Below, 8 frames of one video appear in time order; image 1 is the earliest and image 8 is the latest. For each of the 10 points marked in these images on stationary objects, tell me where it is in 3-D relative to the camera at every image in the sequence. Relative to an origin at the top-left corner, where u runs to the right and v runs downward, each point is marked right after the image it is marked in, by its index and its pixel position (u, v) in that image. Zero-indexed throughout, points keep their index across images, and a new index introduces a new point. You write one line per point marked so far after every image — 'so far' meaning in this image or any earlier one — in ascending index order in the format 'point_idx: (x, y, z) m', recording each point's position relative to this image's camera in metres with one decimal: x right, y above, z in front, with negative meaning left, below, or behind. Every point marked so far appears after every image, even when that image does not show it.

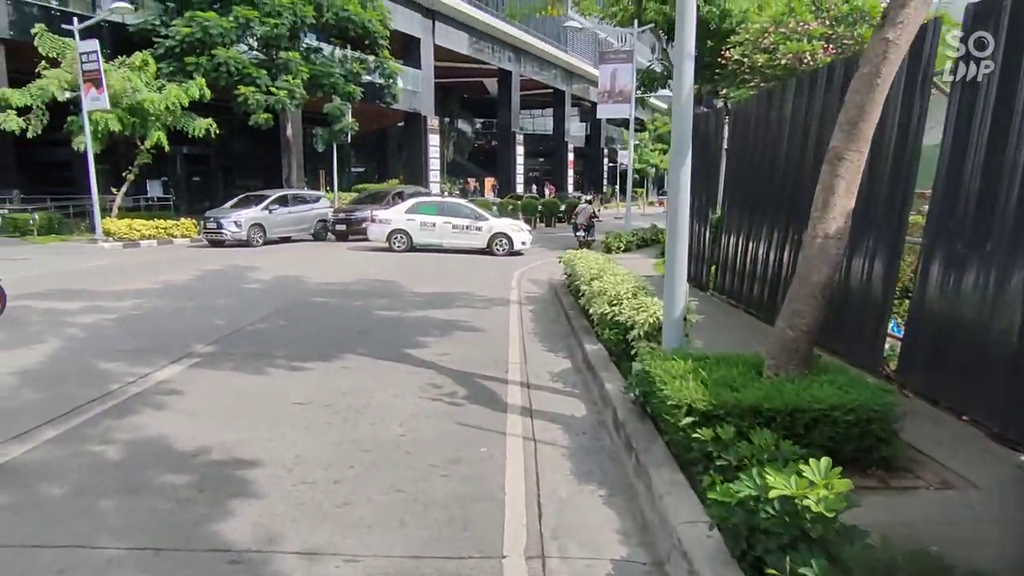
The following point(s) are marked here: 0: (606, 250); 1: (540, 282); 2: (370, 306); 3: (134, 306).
0: (+2.8, +1.1, +19.0) m
1: (+0.6, +0.1, +12.9) m
2: (-2.1, -0.3, +9.7) m
3: (-5.4, -0.3, +9.2) m
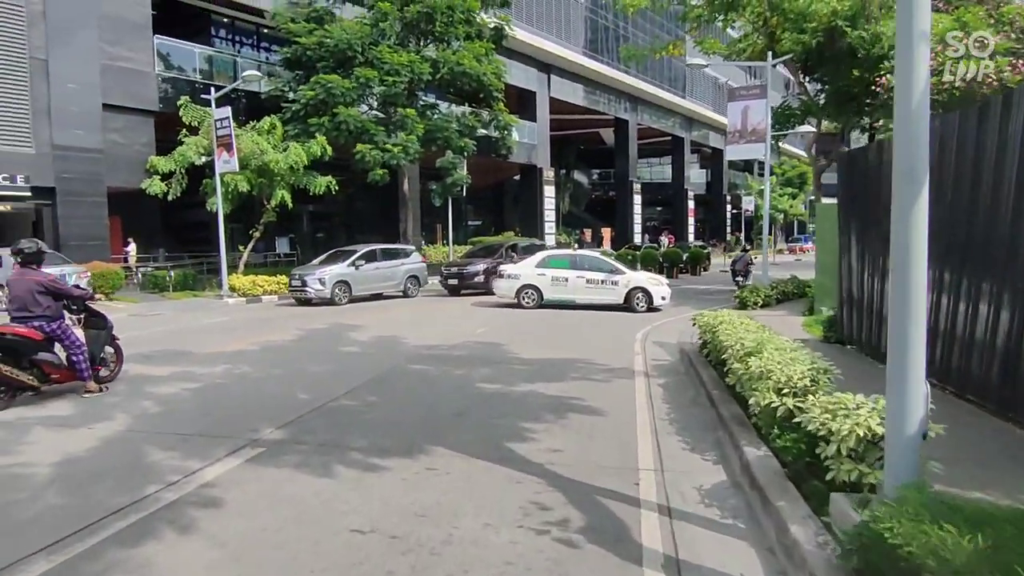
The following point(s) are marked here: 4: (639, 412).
0: (+6.0, -0.5, +16.8) m
1: (+2.7, -1.0, +11.2) m
2: (-0.5, -1.2, +8.4) m
3: (-3.9, -1.1, +8.6) m
4: (+1.3, -1.3, +6.7) m
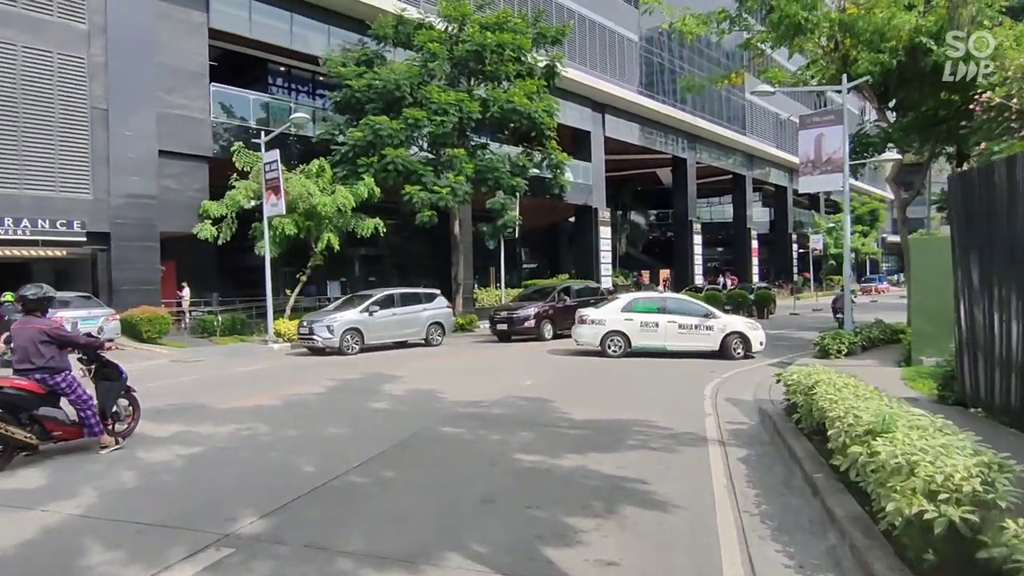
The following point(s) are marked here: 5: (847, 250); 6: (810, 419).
0: (+7.2, -1.6, +14.9) m
1: (+3.4, -1.7, +9.6) m
2: (0.0, -1.7, +7.1) m
3: (-3.3, -1.7, +7.5) m
4: (+1.7, -1.7, +5.2) m
5: (+8.5, +1.2, +16.4) m
6: (+2.9, -1.3, +6.3) m
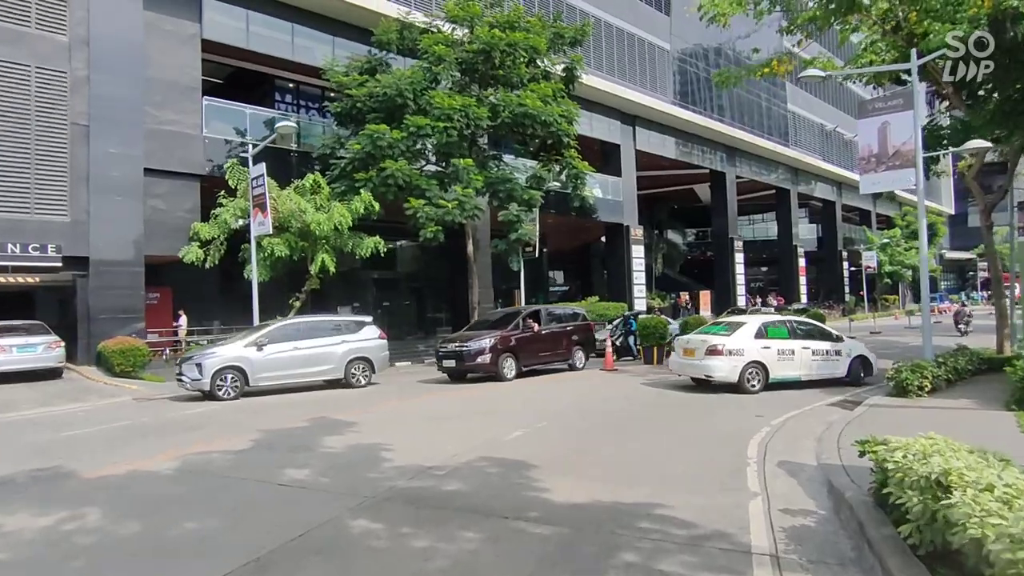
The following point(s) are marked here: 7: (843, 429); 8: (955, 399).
0: (+7.2, -1.9, +11.9) m
1: (+3.1, -1.9, +6.8) m
2: (-0.5, -1.9, +4.6) m
3: (-3.8, -2.0, +5.2) m
4: (+1.1, -1.8, +2.6) m
5: (+8.5, +0.8, +13.4) m
6: (+2.3, -1.4, +3.6) m
7: (+4.8, -2.1, +9.4) m
8: (+7.9, -2.0, +11.5) m
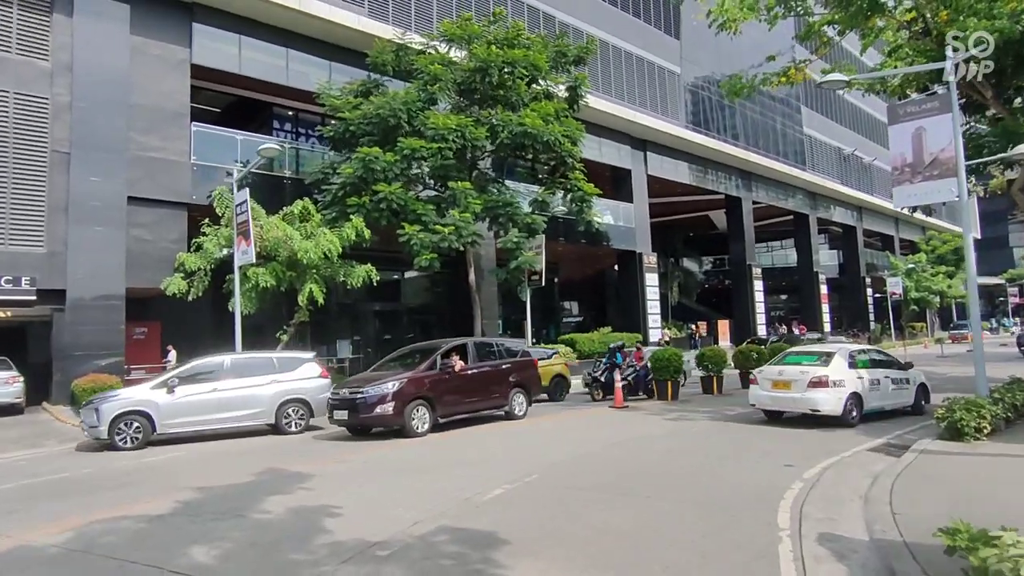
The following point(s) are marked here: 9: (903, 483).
0: (+7.0, -2.3, +10.2) m
1: (+2.8, -2.1, +5.2) m
2: (-0.9, -2.0, +3.1) m
3: (-4.1, -2.1, +3.8) m
4: (+0.6, -1.8, +1.1) m
5: (+8.4, +0.3, +11.8) m
6: (+1.9, -1.5, +2.1) m
7: (+4.6, -2.4, +7.8) m
8: (+7.7, -2.3, +9.8) m
9: (+4.8, -2.4, +7.8) m
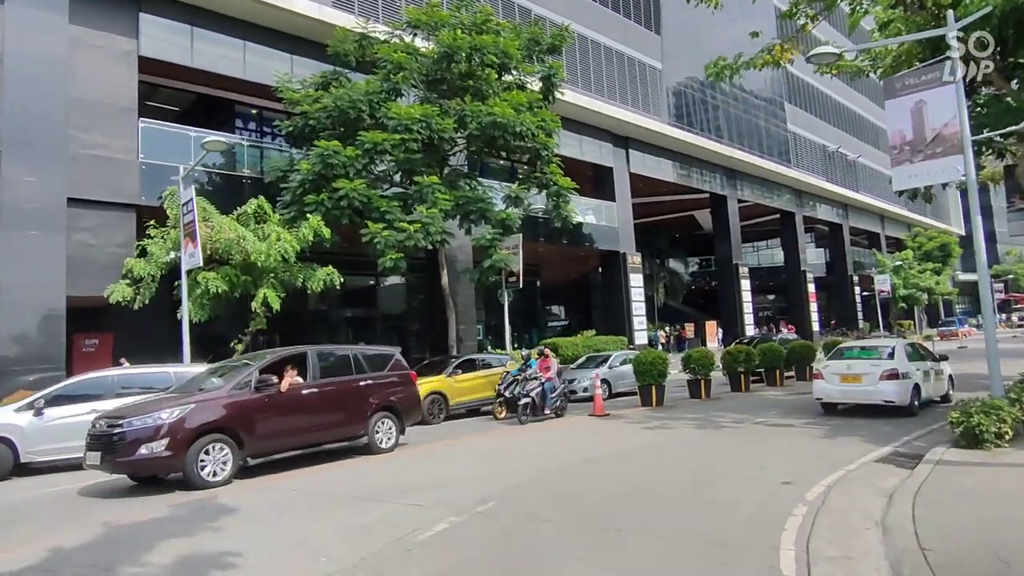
0: (+6.4, -2.2, +9.0) m
1: (+2.3, -2.0, +3.9) m
2: (-1.3, -1.9, +1.7) m
3: (-4.6, -2.1, +2.4) m
4: (+0.2, -1.7, -0.2) m
5: (+7.7, +0.5, +10.6) m
6: (+1.5, -1.3, +0.8) m
7: (+4.0, -2.2, +6.6) m
8: (+7.1, -2.1, +8.6) m
9: (+4.2, -2.2, +6.6) m
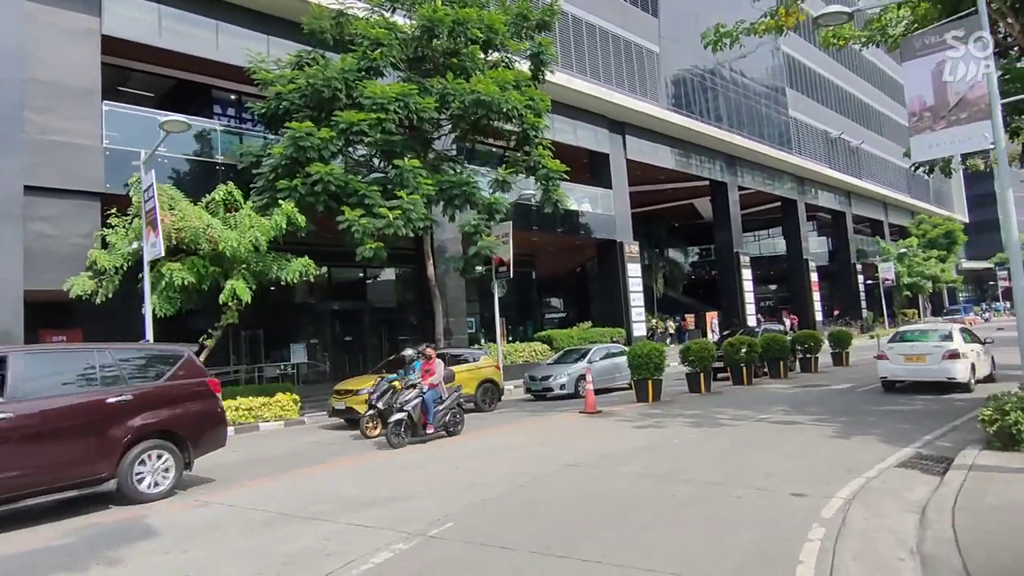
0: (+6.1, -1.9, +7.9) m
1: (+1.9, -1.8, +2.8) m
2: (-1.7, -1.8, +0.6) m
3: (-5.0, -2.0, +1.3) m
4: (-0.2, -1.6, -1.3) m
5: (+7.3, +0.8, +9.5) m
6: (+1.1, -1.2, -0.3) m
7: (+3.7, -2.0, +5.5) m
8: (+6.8, -1.9, +7.5) m
9: (+3.9, -2.0, +5.5) m
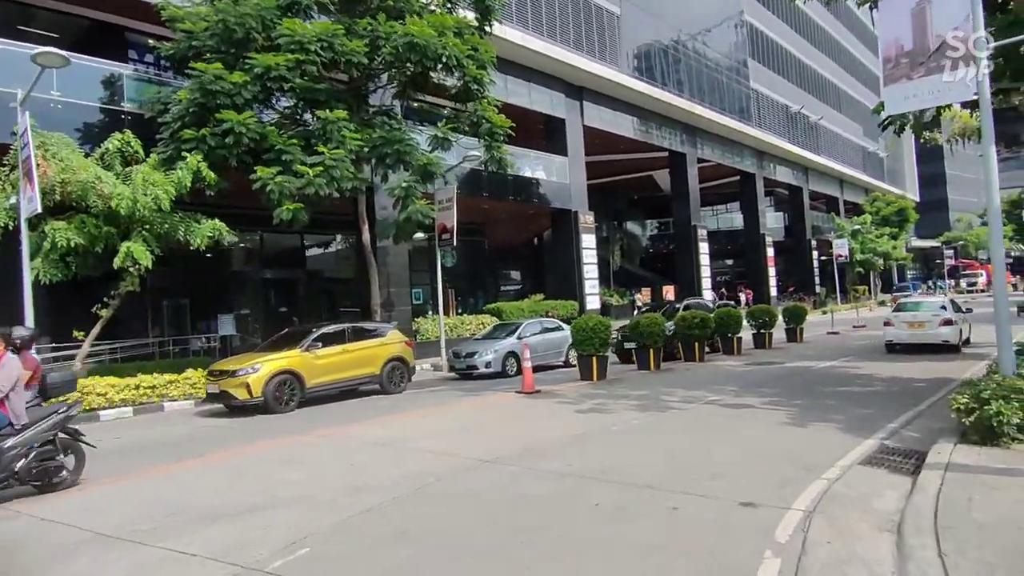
0: (+5.0, -1.6, +6.9) m
1: (+1.2, -1.7, +1.6) m
2: (-2.3, -1.7, -0.8) m
3: (-5.6, -1.9, -0.4) m
4: (-0.6, -1.6, -2.7) m
5: (+6.2, +1.1, +8.4) m
6: (+0.6, -1.1, -1.7) m
7: (+2.8, -1.8, +4.3) m
8: (+5.8, -1.6, +6.5) m
9: (+3.0, -1.8, +4.3) m
